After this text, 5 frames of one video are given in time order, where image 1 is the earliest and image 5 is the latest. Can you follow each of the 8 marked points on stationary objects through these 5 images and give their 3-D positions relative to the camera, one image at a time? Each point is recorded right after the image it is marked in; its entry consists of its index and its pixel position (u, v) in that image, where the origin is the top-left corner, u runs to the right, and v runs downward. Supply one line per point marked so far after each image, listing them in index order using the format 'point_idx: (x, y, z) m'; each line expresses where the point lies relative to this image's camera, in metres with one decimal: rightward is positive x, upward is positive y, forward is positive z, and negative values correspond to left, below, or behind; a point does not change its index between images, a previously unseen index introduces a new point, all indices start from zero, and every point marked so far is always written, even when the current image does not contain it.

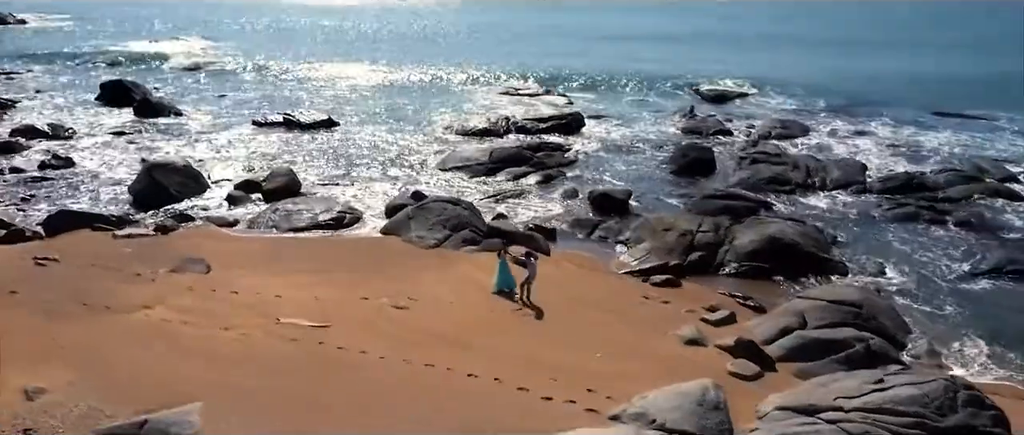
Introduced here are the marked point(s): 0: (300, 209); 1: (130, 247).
0: (-5.0, +0.3, +18.3) m
1: (-7.6, -0.6, +15.6) m
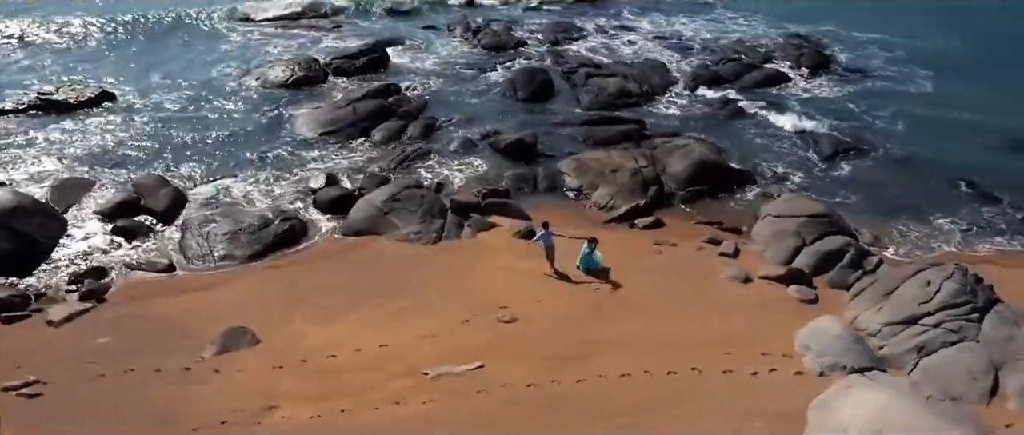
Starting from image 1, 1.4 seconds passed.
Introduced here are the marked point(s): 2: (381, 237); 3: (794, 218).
0: (-5.6, -0.1, +15.9) m
1: (-6.5, -1.9, +12.6) m
2: (-2.6, -0.4, +15.8) m
3: (+5.8, 0.0, +16.1) m
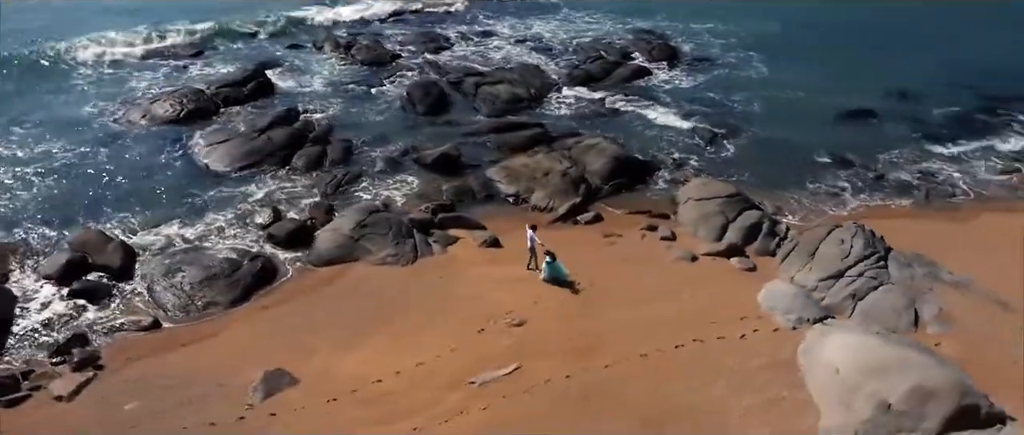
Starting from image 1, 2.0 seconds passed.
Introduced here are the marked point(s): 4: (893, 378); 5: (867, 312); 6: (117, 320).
0: (-6.1, -1.0, +15.8) m
1: (-6.0, -2.9, +12.4) m
2: (-3.2, -1.0, +16.4) m
3: (+4.8, +0.4, +18.7) m
4: (+5.6, -2.3, +11.5) m
5: (+6.5, -1.7, +14.3) m
6: (-7.4, -1.9, +14.7) m
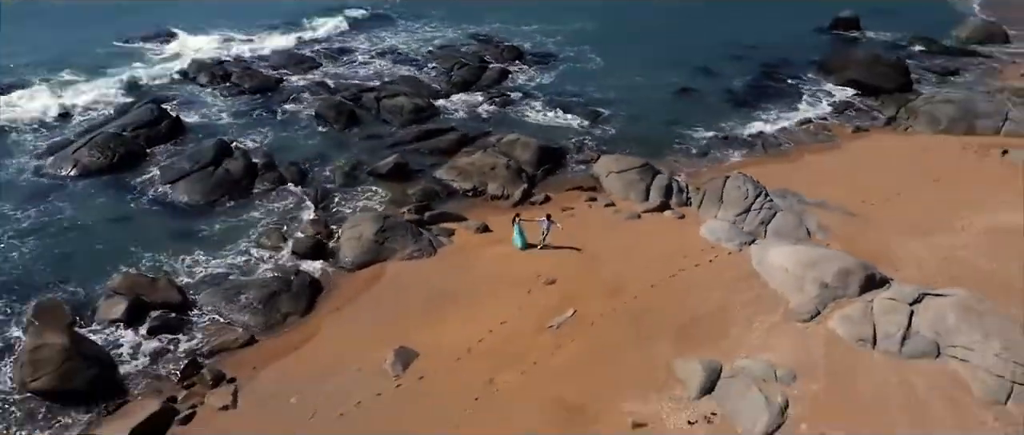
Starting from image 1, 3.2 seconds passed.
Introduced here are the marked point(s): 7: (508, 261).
0: (-5.6, -1.6, +17.9) m
1: (-4.2, -3.4, +14.8) m
2: (-3.0, -1.1, +19.4) m
3: (+3.6, +1.4, +23.9) m
4: (+6.9, -1.1, +17.4) m
5: (+6.8, -0.3, +20.3) m
6: (-6.3, -2.6, +16.6) m
7: (-0.2, -1.1, +19.4) m
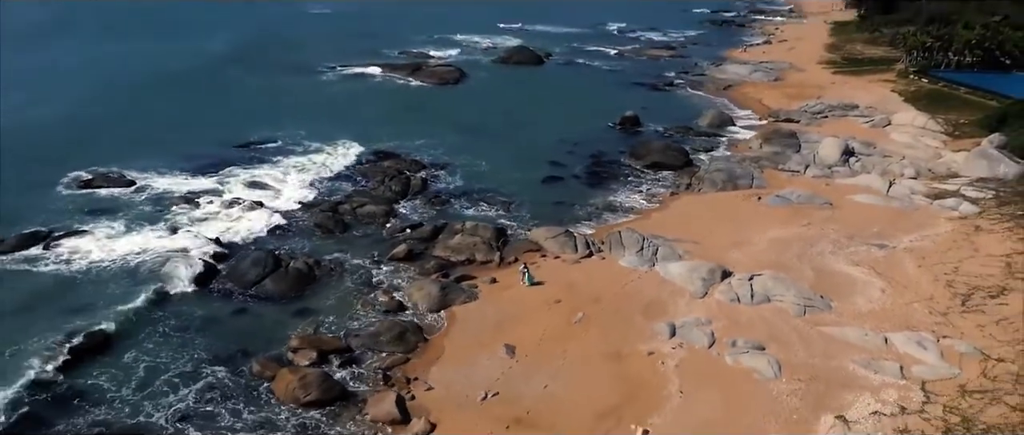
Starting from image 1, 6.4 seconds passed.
0: (-4.2, -4.1, +28.5) m
1: (-1.8, -5.3, +25.7) m
2: (-2.3, -3.5, +30.7) m
3: (+2.3, -0.8, +37.2) m
4: (+7.7, -2.1, +31.8) m
5: (+6.7, -1.7, +34.6) m
6: (-4.4, -5.0, +26.8) m
7: (+0.4, -3.2, +31.5) m
